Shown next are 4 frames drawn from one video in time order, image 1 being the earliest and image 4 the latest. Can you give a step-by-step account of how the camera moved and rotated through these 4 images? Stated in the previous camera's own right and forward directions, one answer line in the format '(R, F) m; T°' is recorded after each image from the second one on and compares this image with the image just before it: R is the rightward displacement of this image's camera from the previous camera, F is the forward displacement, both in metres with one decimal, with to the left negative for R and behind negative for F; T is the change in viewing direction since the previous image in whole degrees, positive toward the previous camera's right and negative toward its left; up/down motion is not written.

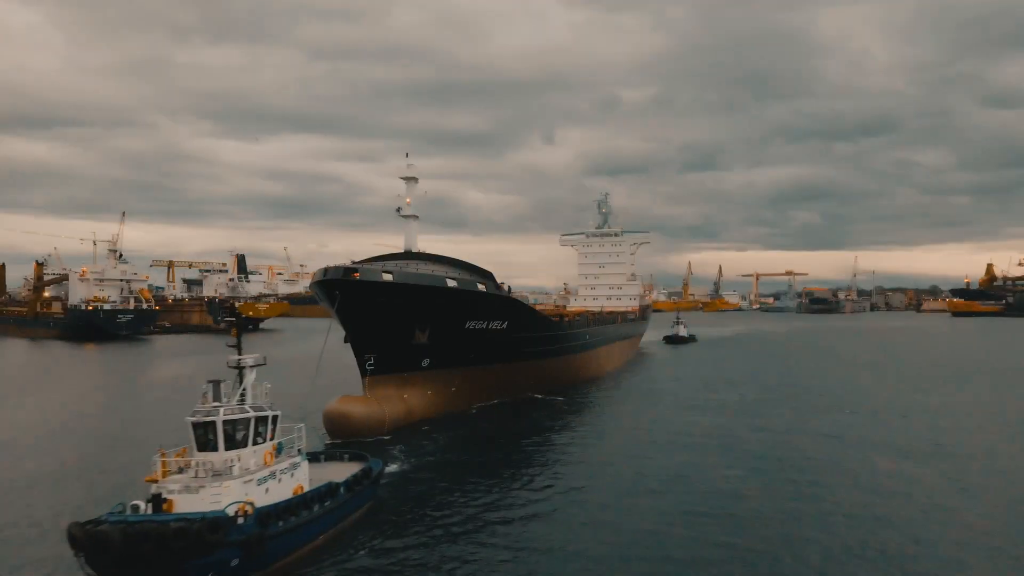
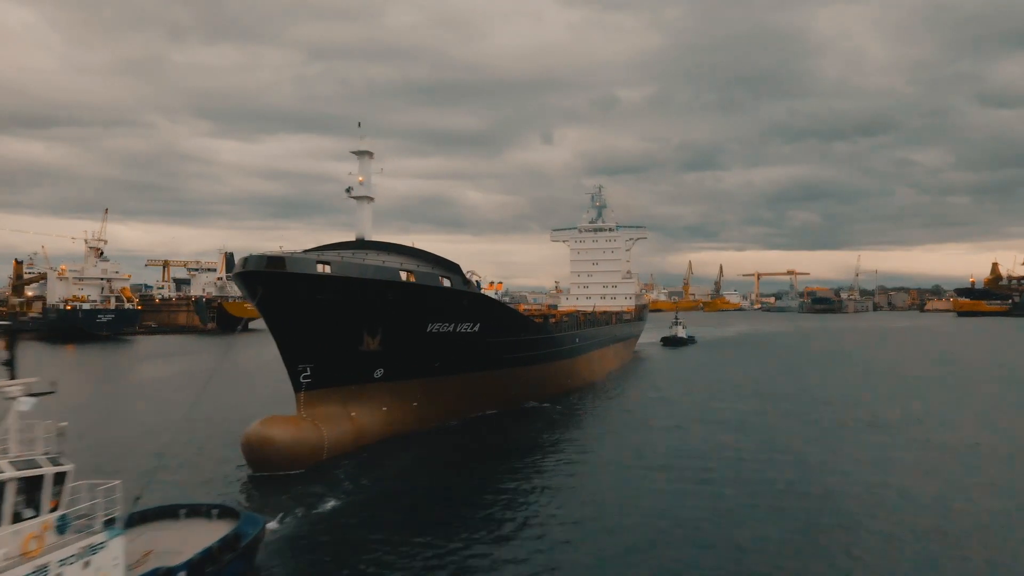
(+0.8, +2.4) m; 0°
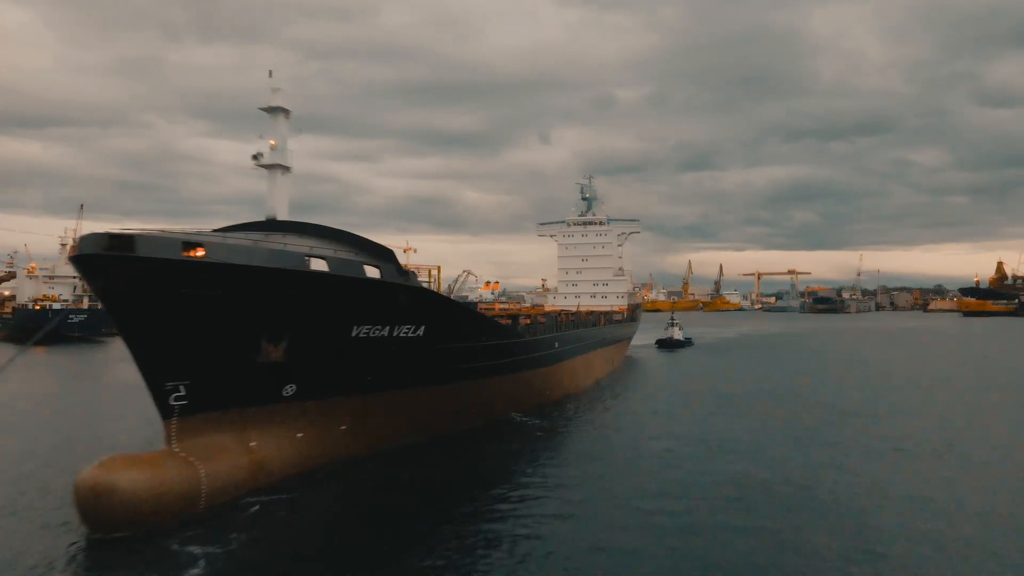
(+1.0, +2.9) m; 0°
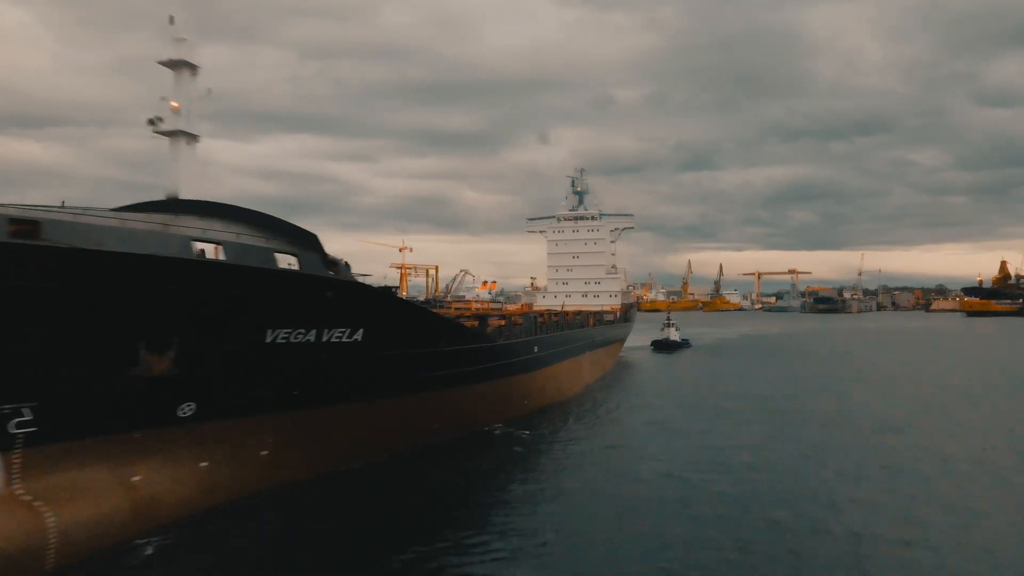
(+0.7, +2.0) m; 0°
